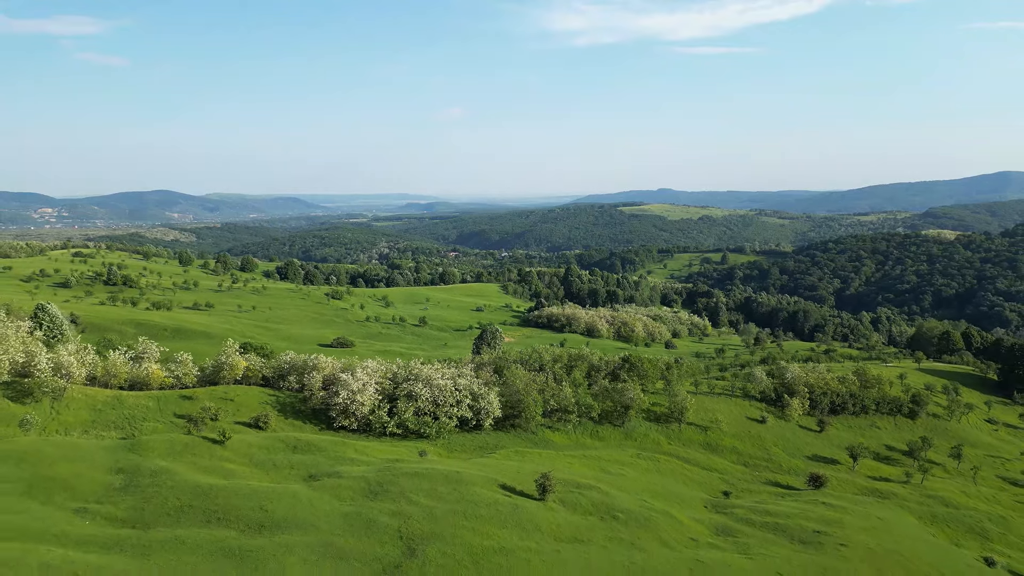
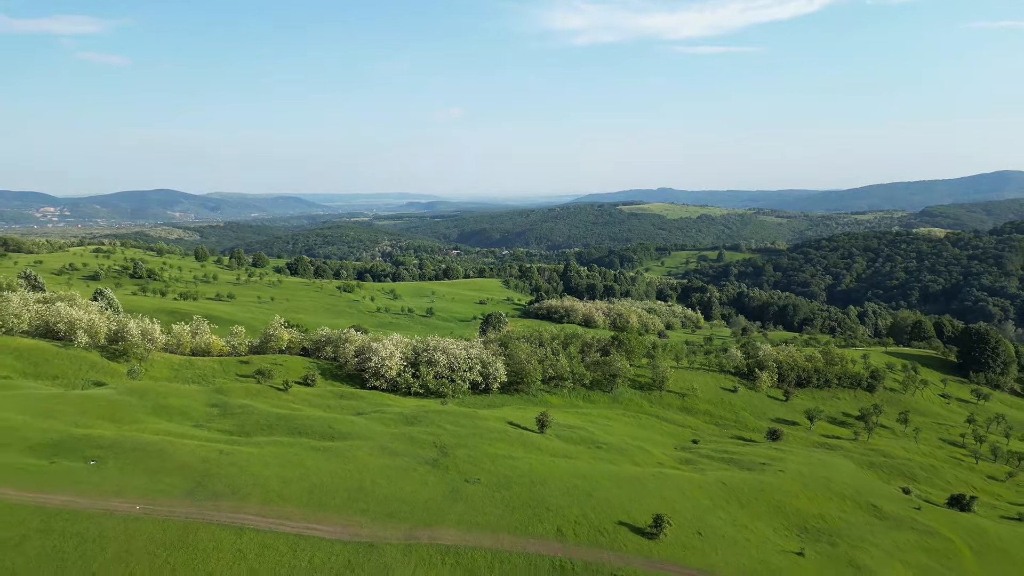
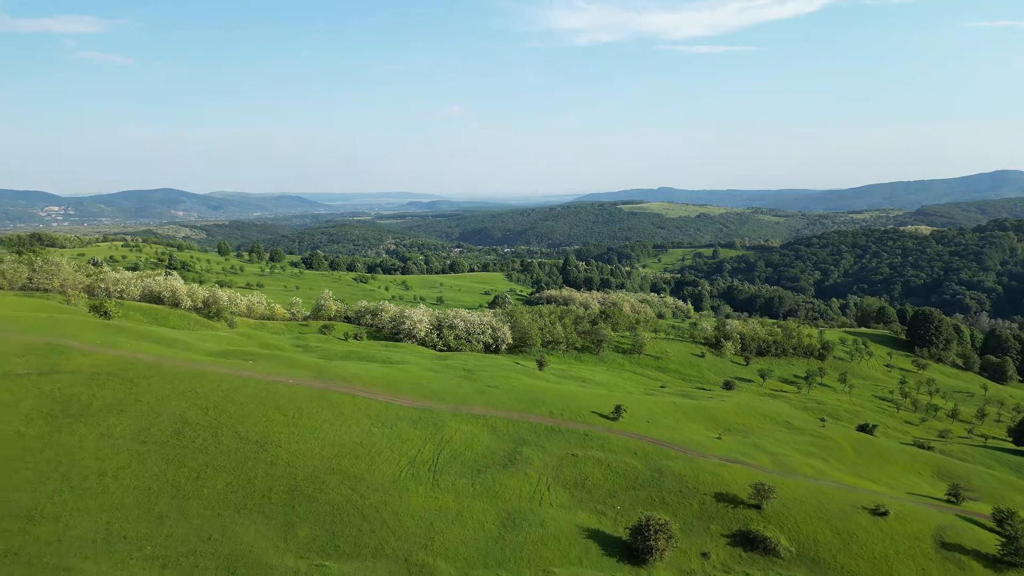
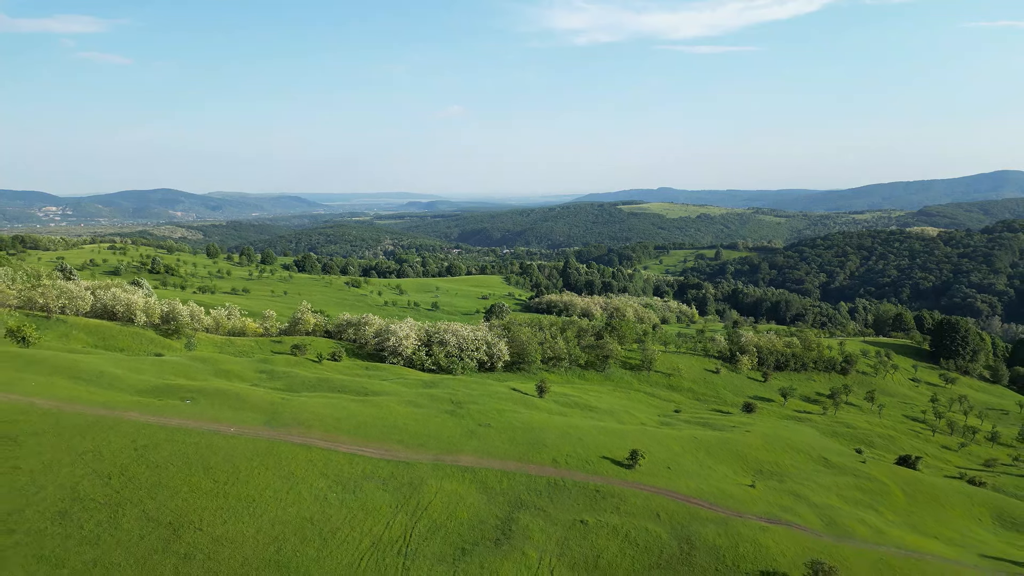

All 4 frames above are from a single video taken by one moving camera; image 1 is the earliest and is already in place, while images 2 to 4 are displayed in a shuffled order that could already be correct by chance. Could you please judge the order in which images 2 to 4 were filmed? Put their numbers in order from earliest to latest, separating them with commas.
2, 4, 3
